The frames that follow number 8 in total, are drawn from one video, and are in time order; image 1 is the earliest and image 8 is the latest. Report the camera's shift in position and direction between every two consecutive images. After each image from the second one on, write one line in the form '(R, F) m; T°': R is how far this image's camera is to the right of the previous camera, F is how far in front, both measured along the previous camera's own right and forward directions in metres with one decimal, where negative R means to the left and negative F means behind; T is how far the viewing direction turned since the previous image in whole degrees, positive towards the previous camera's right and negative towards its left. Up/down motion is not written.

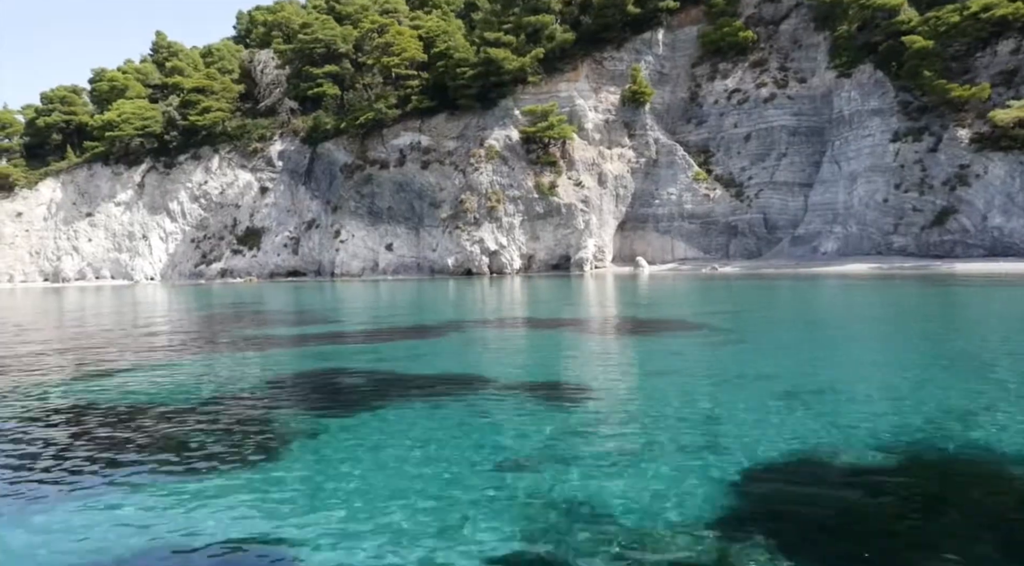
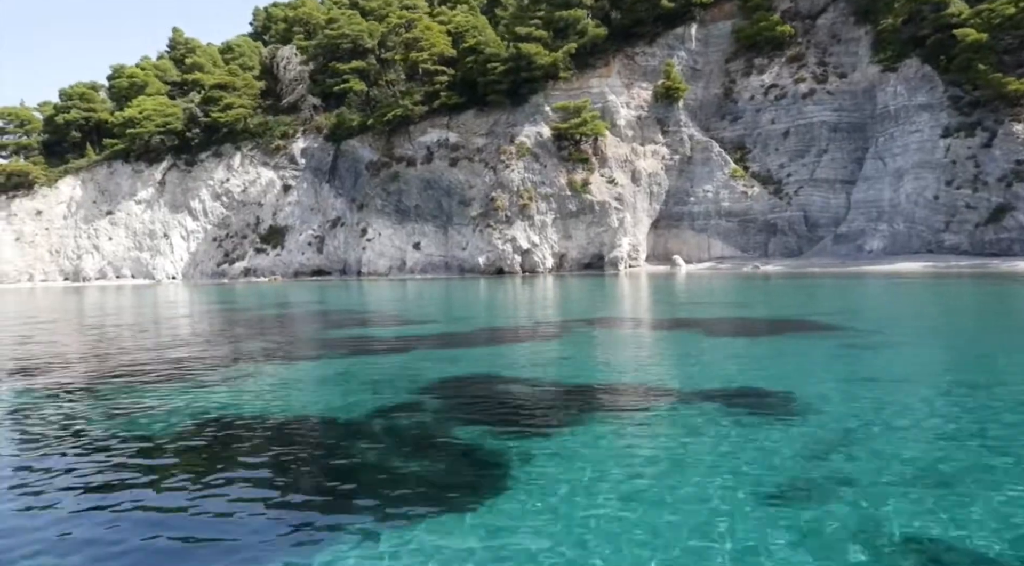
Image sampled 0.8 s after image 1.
(-1.6, +0.7) m; 0°
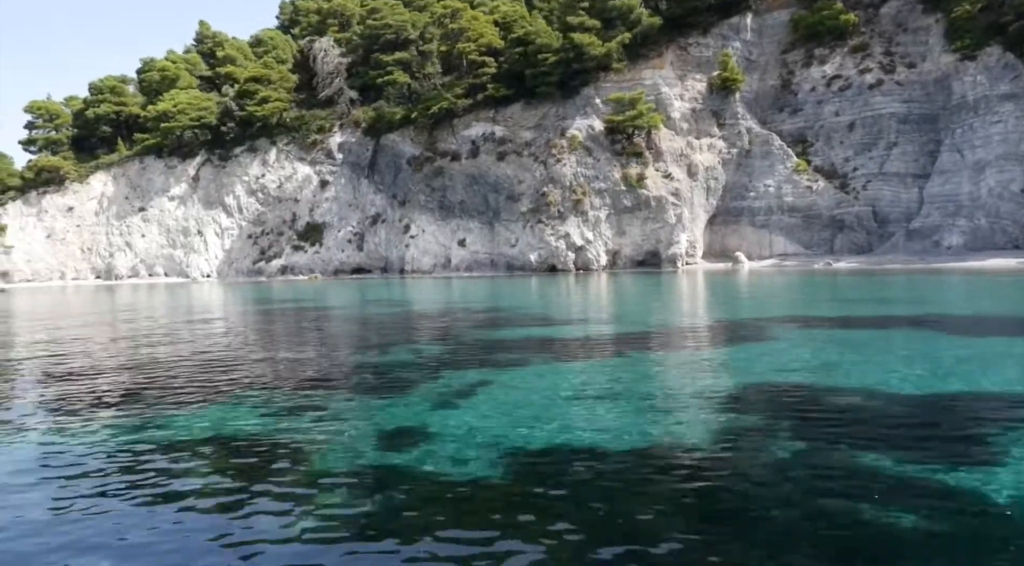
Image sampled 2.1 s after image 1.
(-2.5, +1.3) m; 0°
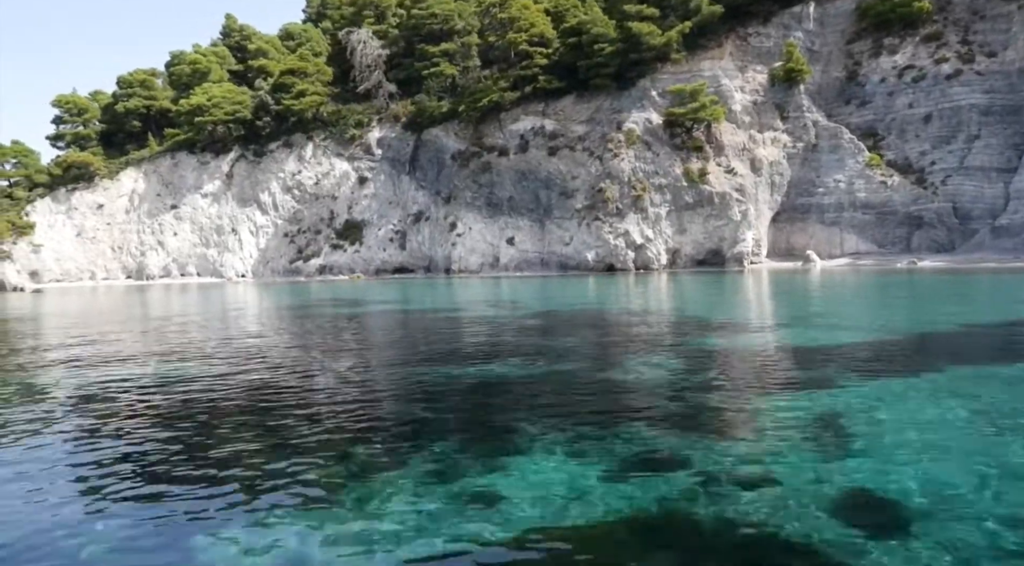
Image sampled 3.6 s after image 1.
(-2.6, +1.7) m; 0°
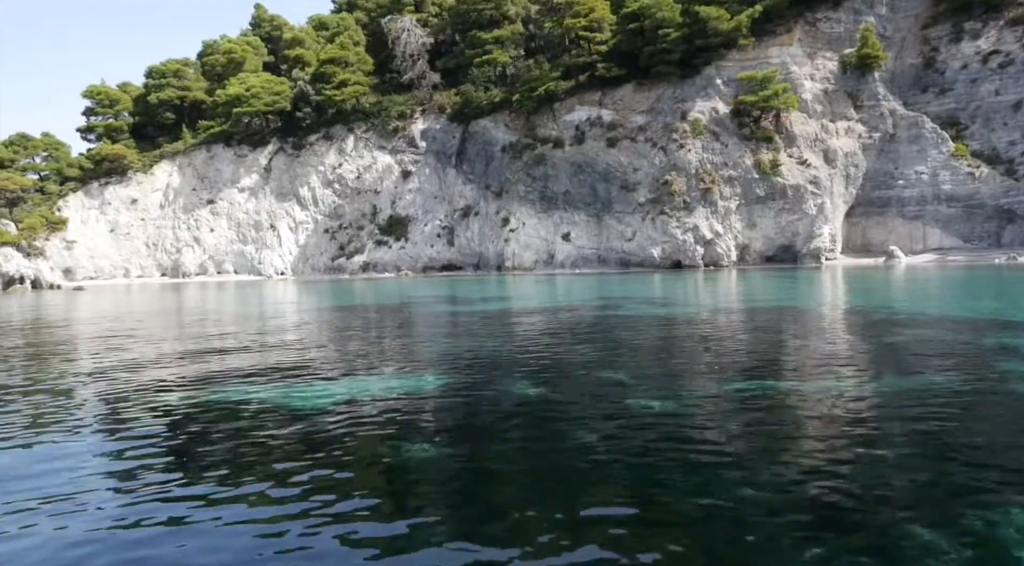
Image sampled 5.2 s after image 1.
(-2.6, +1.8) m; 0°
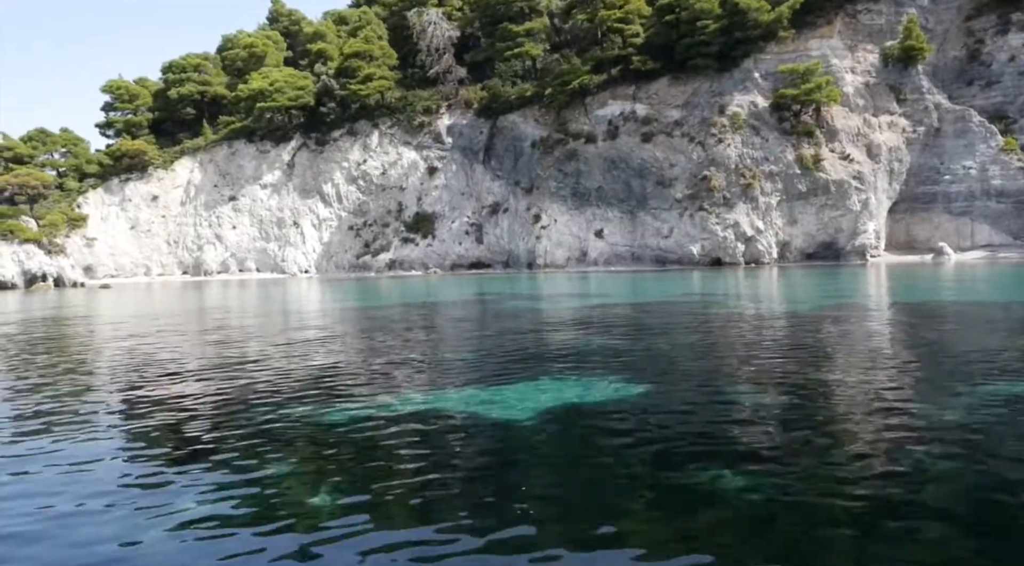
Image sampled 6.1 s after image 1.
(-1.5, +0.9) m; 0°
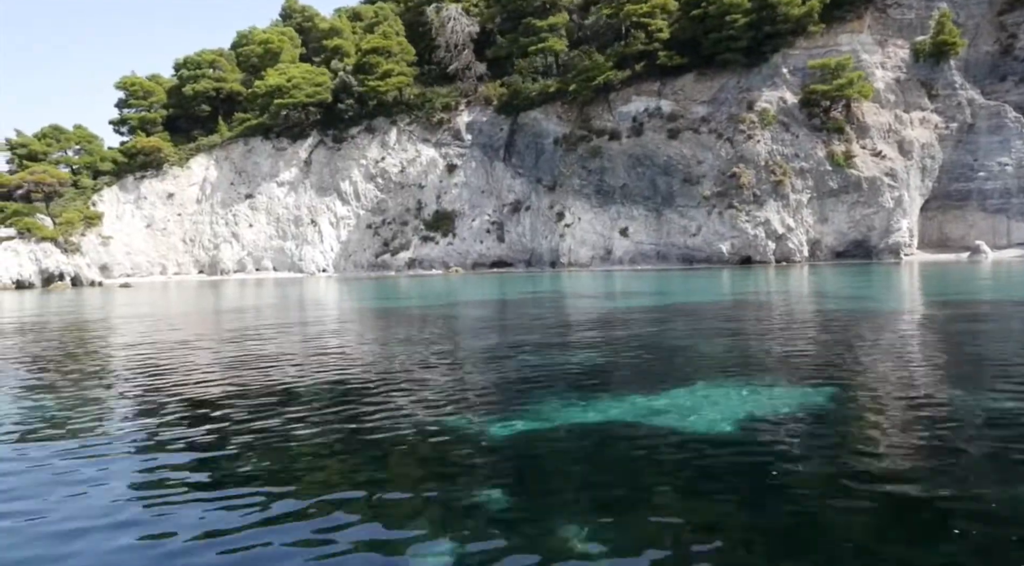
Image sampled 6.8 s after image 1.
(-1.1, +0.6) m; 0°
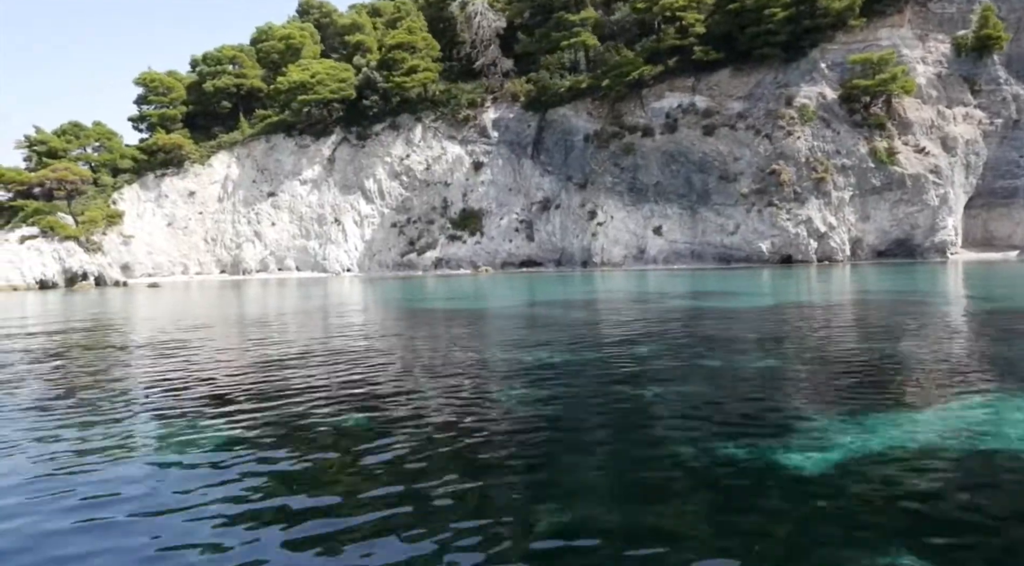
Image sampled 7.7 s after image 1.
(-1.5, +0.8) m; 0°
